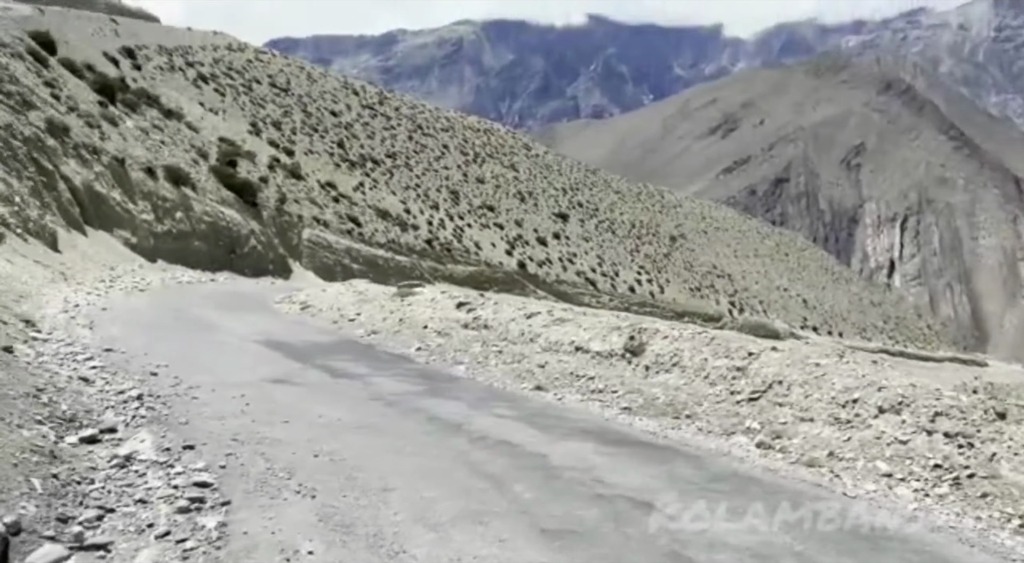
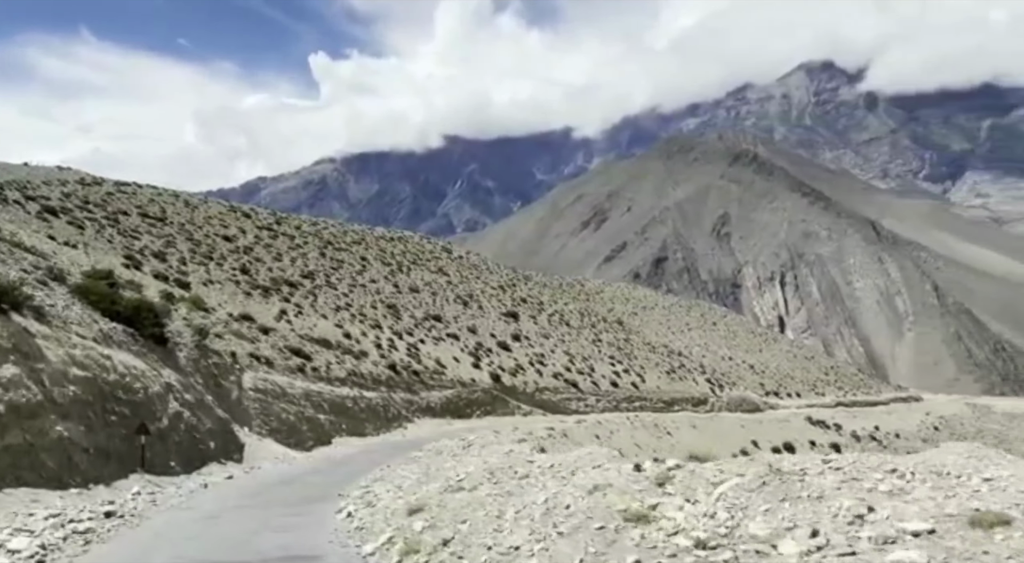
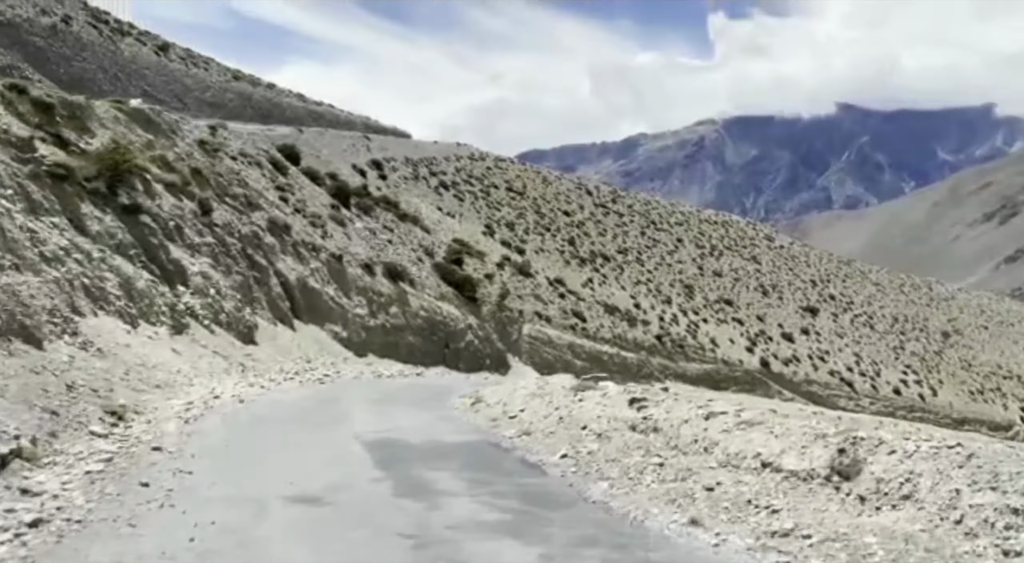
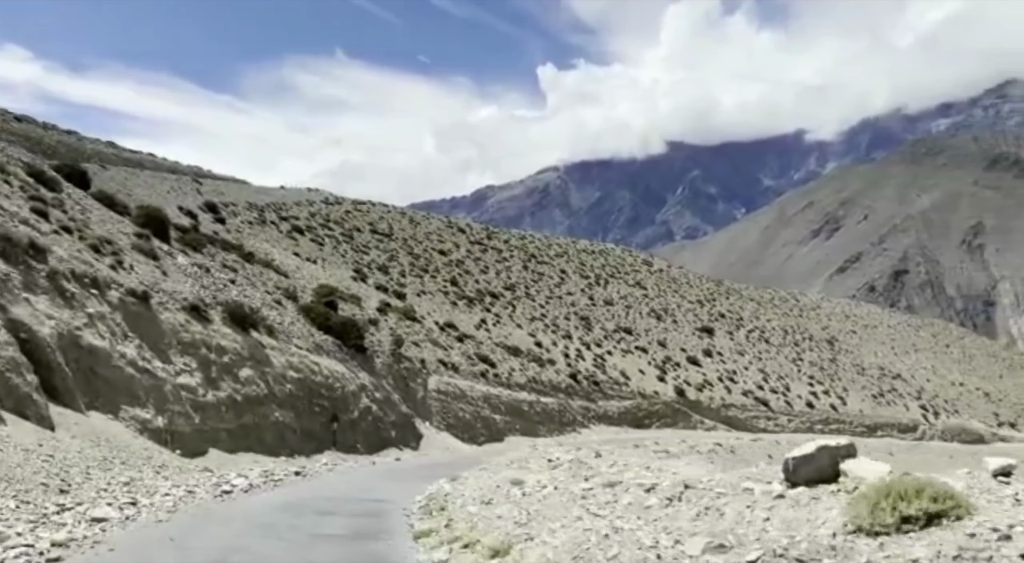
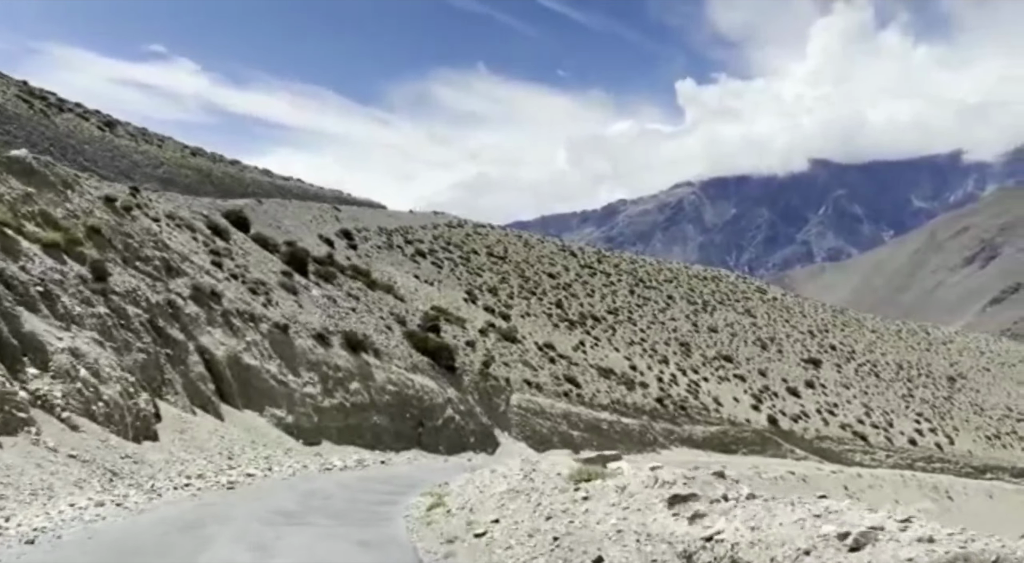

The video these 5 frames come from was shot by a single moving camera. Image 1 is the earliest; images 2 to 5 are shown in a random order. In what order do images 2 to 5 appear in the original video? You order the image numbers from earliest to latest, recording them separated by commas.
3, 5, 4, 2
